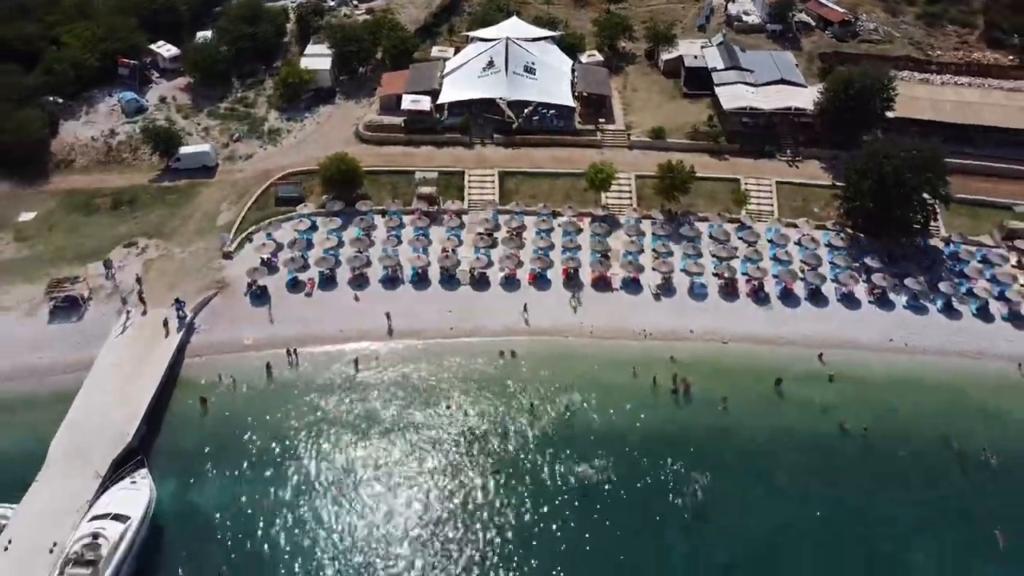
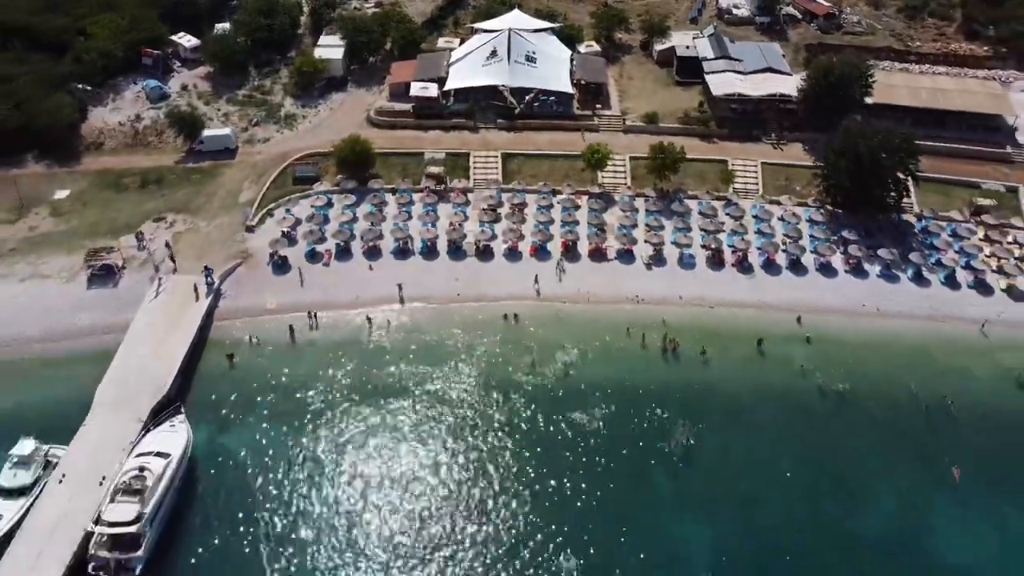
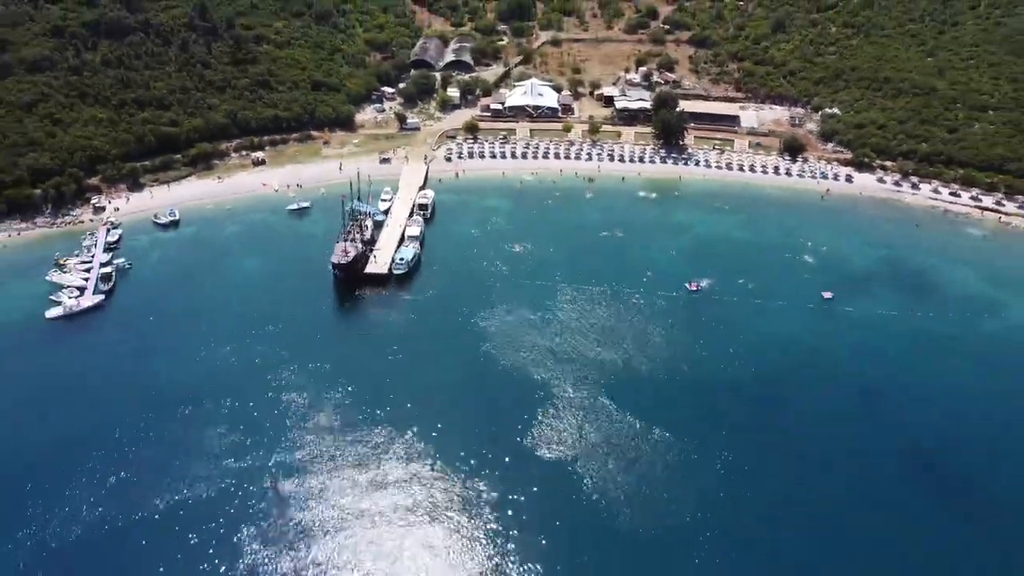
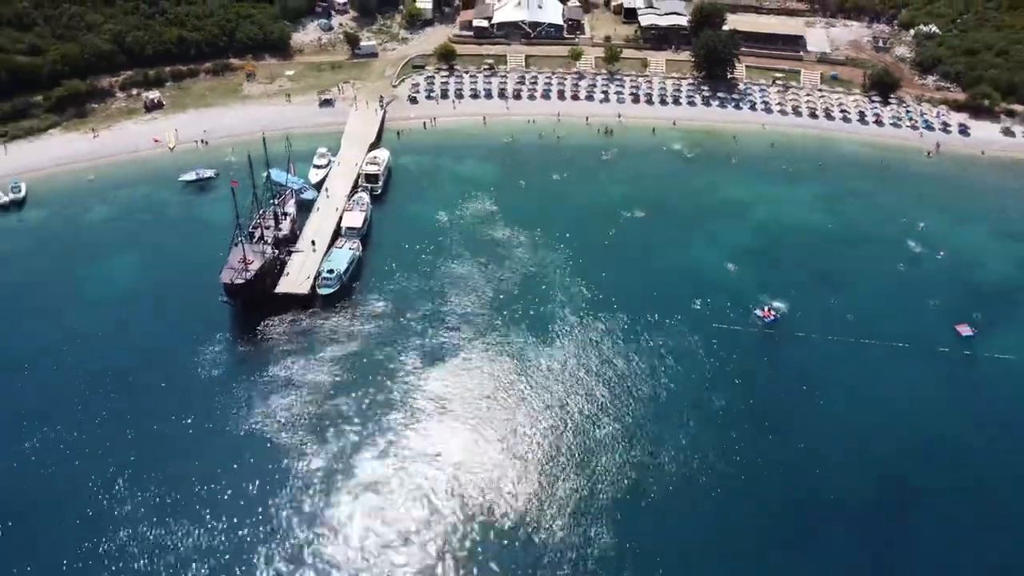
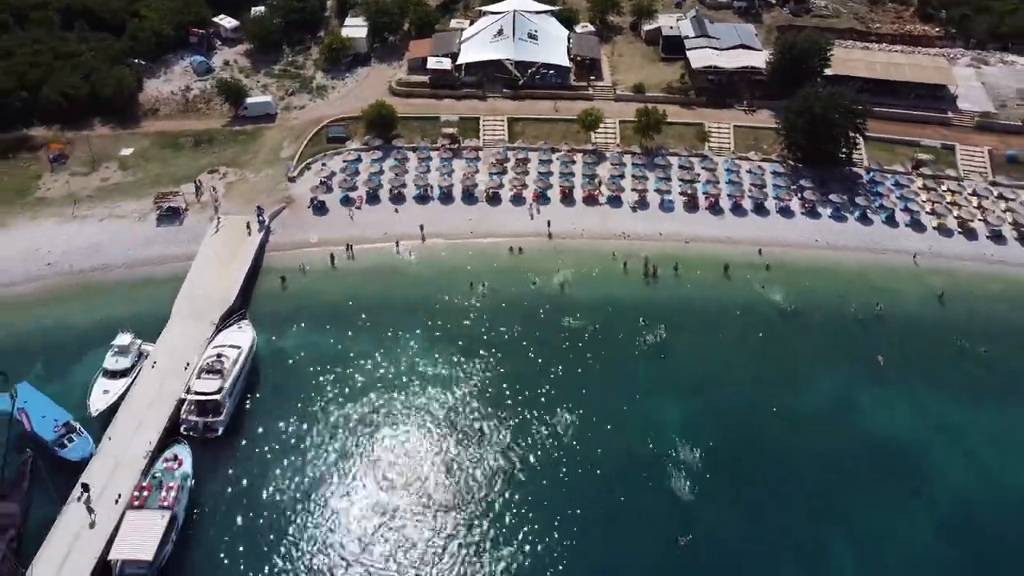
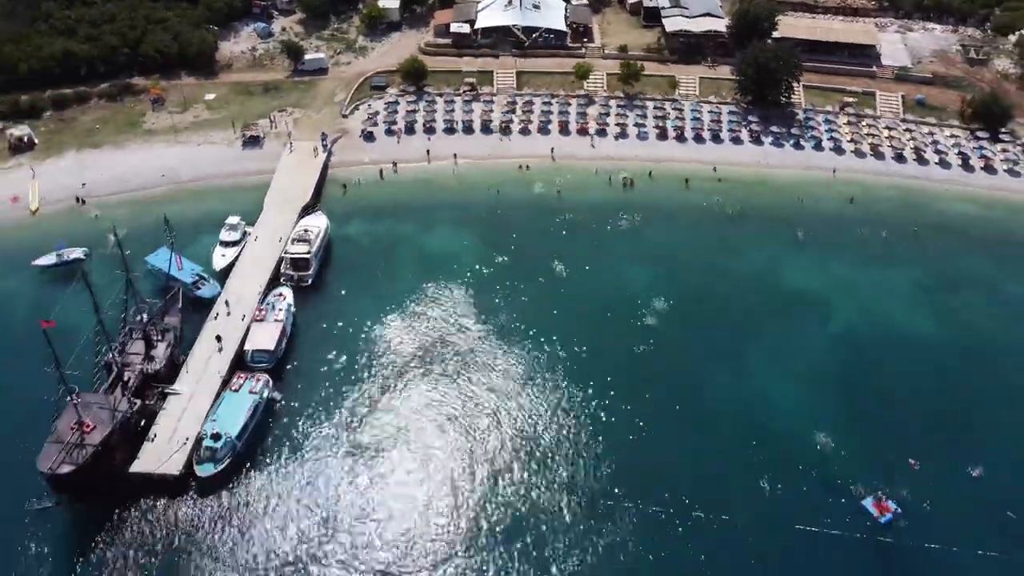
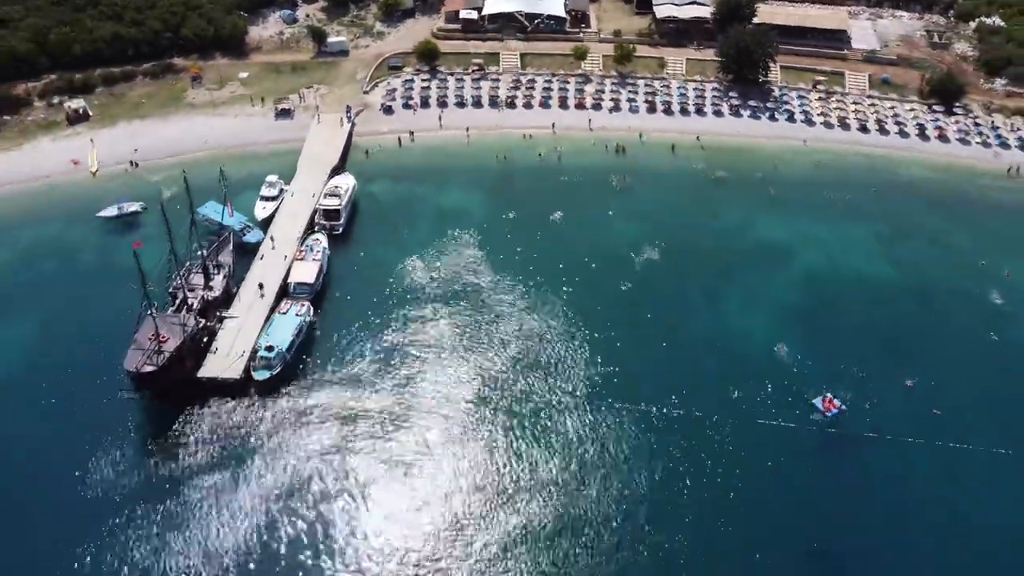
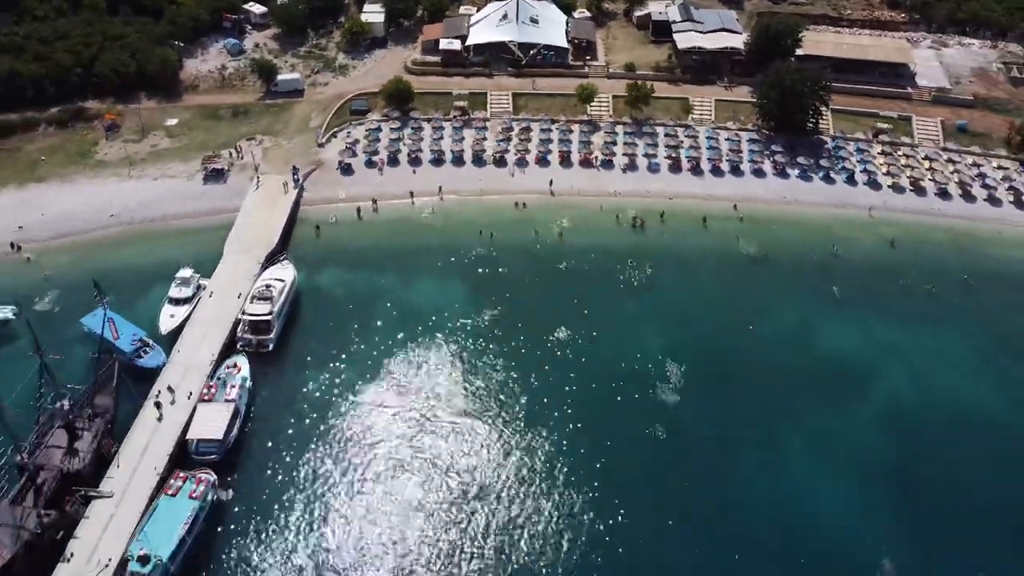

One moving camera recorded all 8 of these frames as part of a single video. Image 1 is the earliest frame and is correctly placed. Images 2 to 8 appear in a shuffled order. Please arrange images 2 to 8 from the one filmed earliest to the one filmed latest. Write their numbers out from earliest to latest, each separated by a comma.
2, 5, 8, 6, 7, 4, 3
